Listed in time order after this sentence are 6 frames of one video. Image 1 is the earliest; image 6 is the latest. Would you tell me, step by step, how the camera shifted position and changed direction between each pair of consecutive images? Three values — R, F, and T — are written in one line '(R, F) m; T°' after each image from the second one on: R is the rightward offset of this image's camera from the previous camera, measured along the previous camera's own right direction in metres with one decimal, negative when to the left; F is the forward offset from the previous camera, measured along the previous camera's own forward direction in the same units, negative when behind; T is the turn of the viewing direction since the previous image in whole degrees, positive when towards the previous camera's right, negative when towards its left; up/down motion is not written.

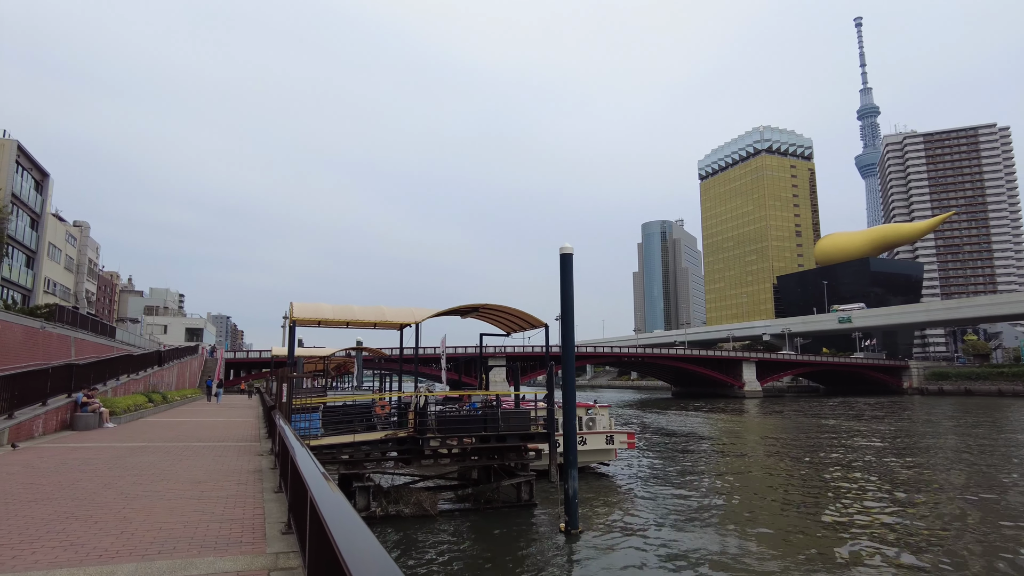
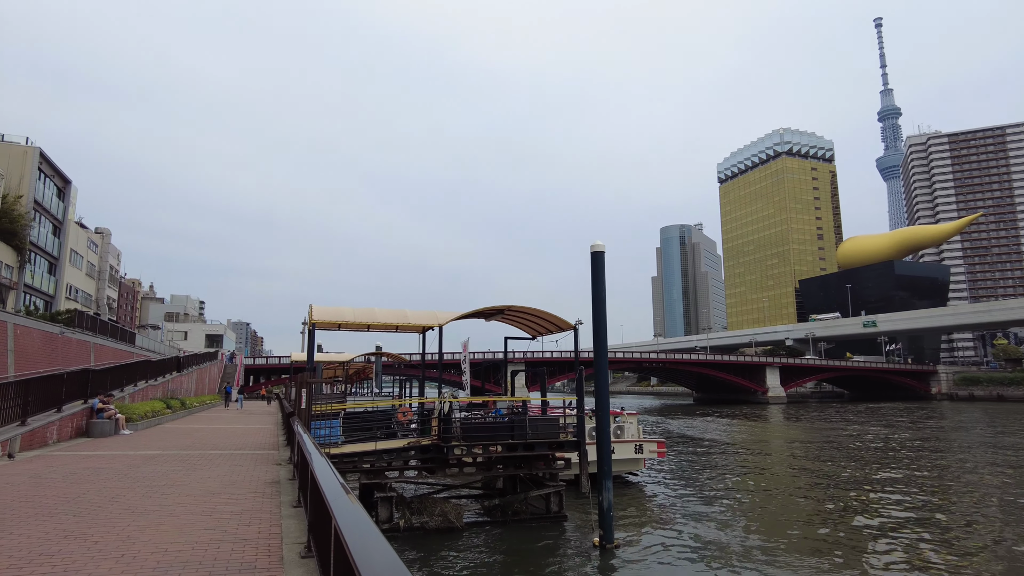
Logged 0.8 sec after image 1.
(-0.2, +0.6) m; -2°
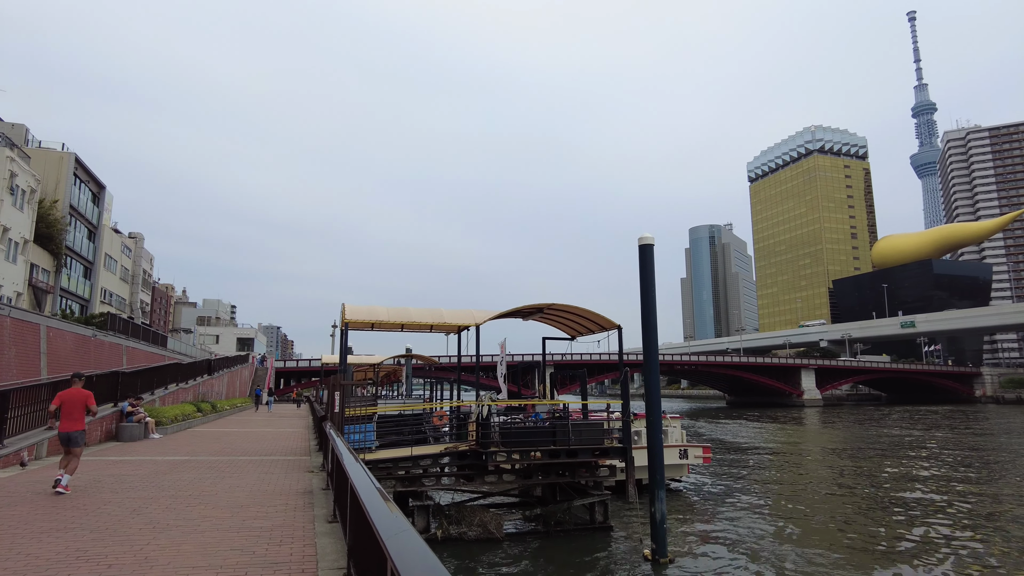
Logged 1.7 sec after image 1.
(-0.3, +0.6) m; -2°
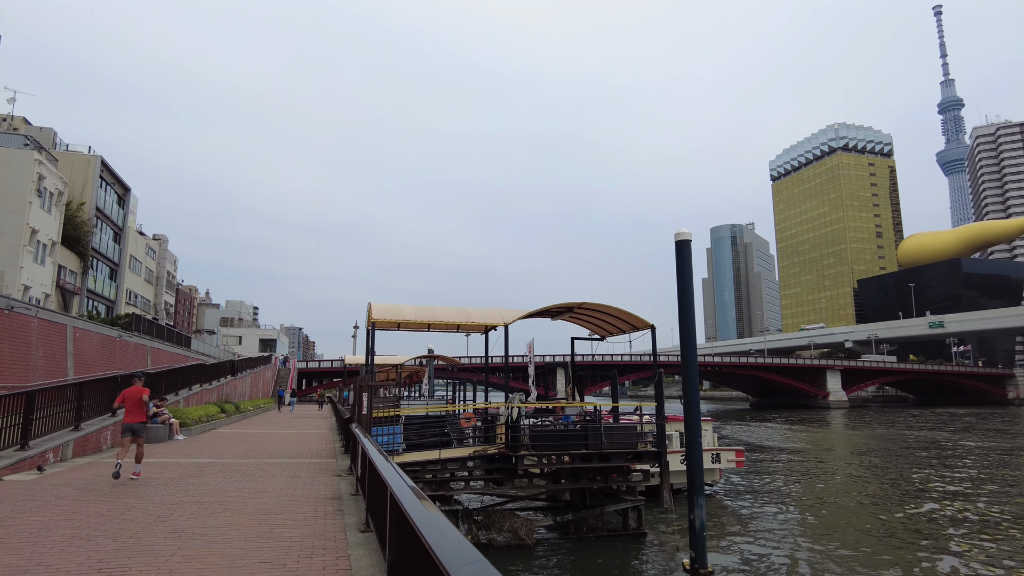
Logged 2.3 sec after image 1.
(-0.2, +0.3) m; -2°
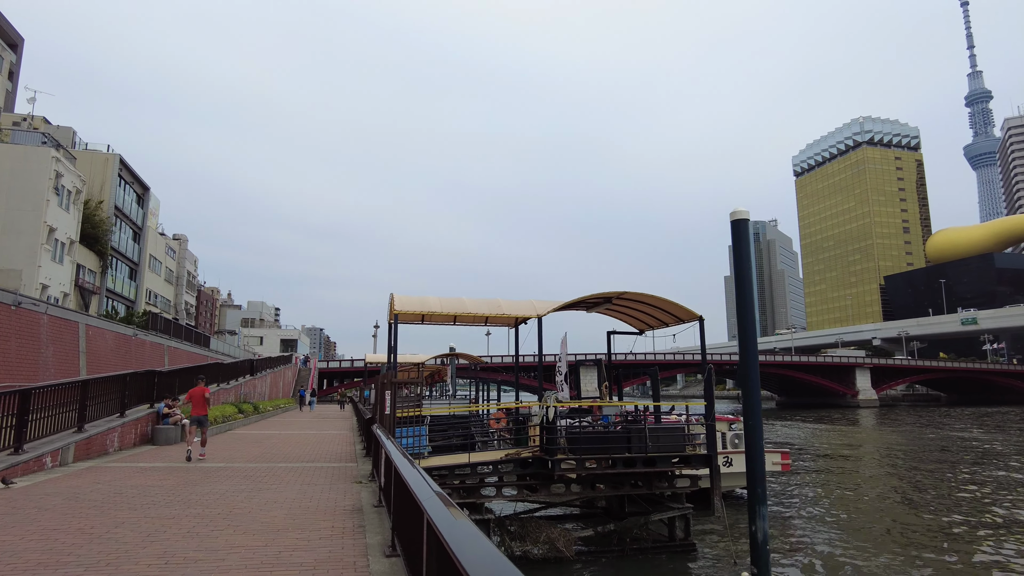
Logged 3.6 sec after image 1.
(-0.2, +0.9) m; -2°
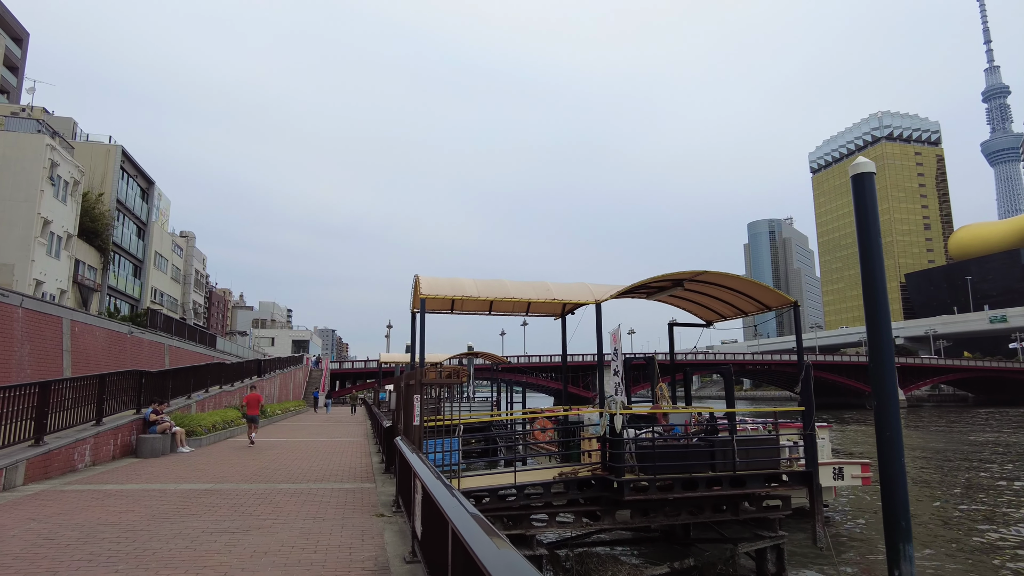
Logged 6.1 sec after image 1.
(-0.5, +1.9) m; -1°
